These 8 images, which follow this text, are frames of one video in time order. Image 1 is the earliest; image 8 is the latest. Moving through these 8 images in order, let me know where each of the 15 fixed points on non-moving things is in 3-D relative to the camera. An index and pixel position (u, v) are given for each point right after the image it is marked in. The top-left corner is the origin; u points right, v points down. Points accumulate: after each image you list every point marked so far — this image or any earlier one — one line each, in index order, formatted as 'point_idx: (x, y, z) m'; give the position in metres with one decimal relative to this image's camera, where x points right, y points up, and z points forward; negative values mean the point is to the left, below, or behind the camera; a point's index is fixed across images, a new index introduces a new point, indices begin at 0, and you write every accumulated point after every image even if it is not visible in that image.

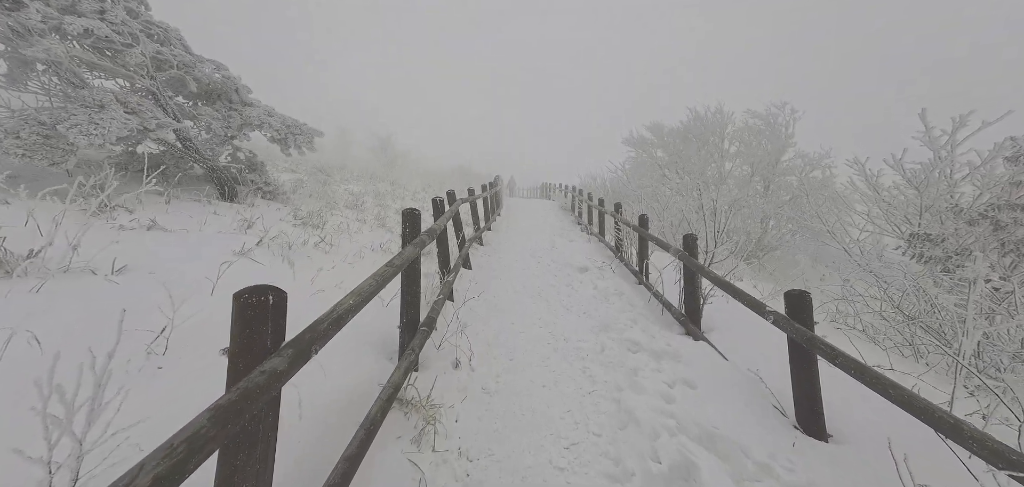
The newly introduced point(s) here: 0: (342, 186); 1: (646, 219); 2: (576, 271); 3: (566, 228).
0: (-5.4, +1.8, +11.9) m
1: (+2.8, +0.5, +7.9) m
2: (+1.4, -0.6, +8.3) m
3: (+2.1, +0.6, +14.4) m
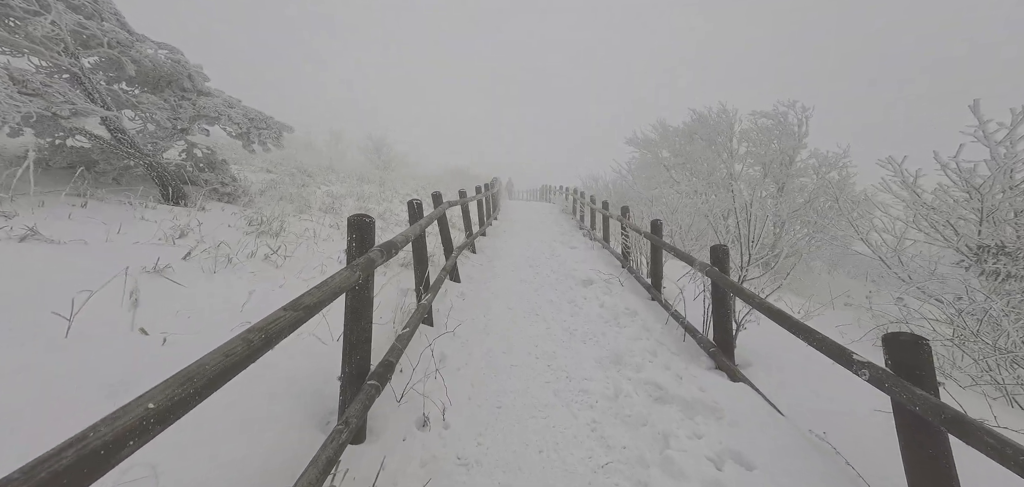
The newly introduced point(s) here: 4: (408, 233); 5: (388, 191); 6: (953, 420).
0: (-5.5, +1.6, +10.9) m
1: (+2.7, +0.3, +6.9) m
2: (+1.3, -0.8, +7.3) m
3: (+1.9, +0.4, +13.5) m
4: (-1.0, +0.1, +3.6) m
5: (-4.8, +1.9, +14.3) m
6: (+2.1, -0.8, +1.8) m
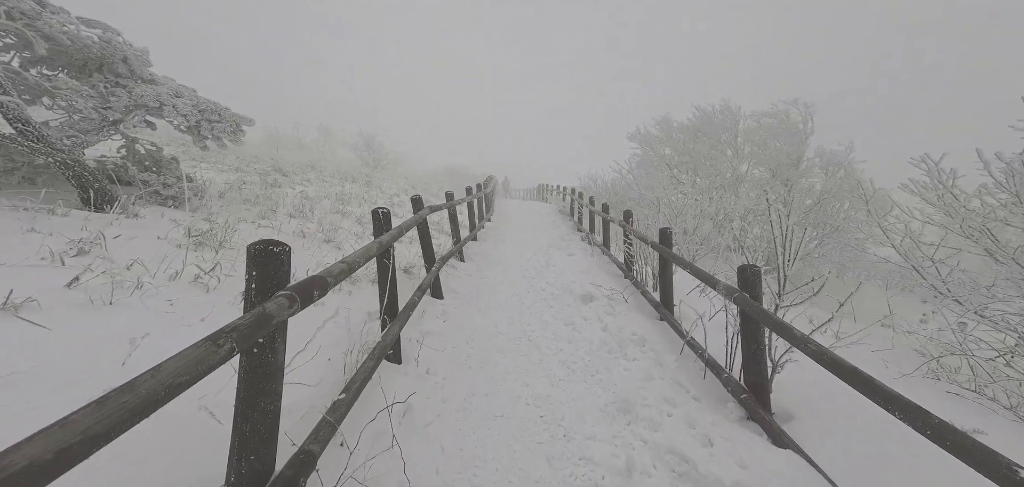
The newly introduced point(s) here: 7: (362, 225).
0: (-5.7, +1.5, +10.0) m
1: (+2.5, +0.2, +6.0) m
2: (+1.1, -1.0, +6.4) m
3: (+1.7, +0.2, +12.6) m
4: (-1.1, -0.1, +2.7) m
5: (-5.0, +1.8, +13.4) m
6: (+2.0, -1.0, +1.0) m
7: (-3.4, +0.4, +8.4) m
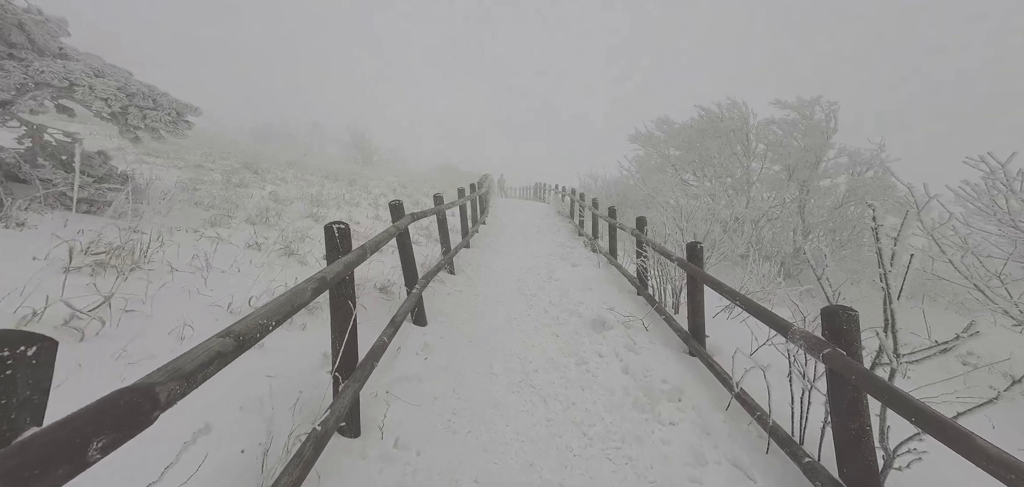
0: (-5.8, +1.3, +8.8) m
1: (+2.5, -0.1, +5.0) m
2: (+1.1, -1.2, +5.4) m
3: (+1.6, 0.0, +11.6) m
4: (-1.1, -0.3, +1.6) m
5: (-5.1, +1.7, +12.2) m
6: (+2.0, -1.3, -0.1) m
7: (-3.4, +0.2, +7.2) m
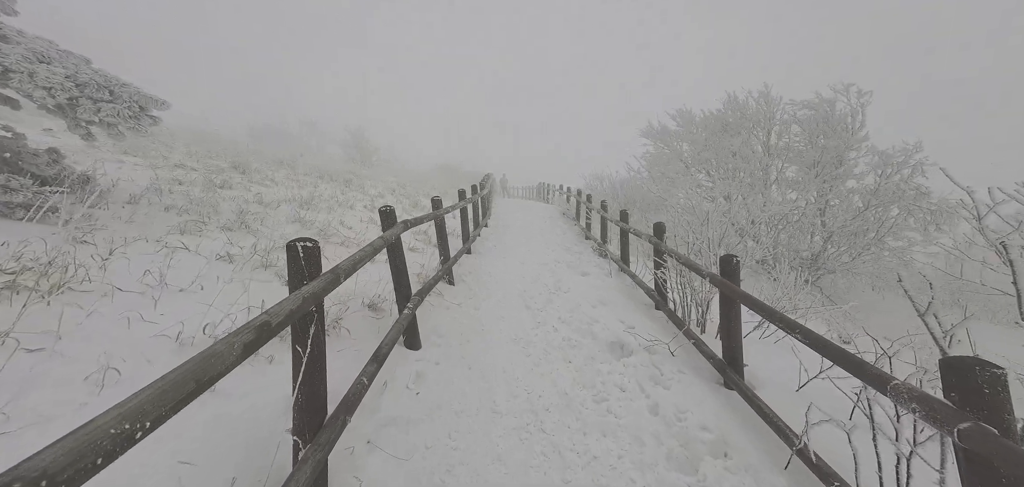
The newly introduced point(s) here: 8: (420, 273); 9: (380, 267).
0: (-5.7, +1.2, +8.2) m
1: (+2.6, -0.2, +4.3) m
2: (+1.2, -1.4, +4.7) m
3: (+1.7, -0.1, +10.9) m
4: (-1.0, -0.5, +0.9) m
5: (-5.0, +1.5, +11.6) m
6: (+2.1, -1.5, -0.7) m
7: (-3.4, 0.0, +6.6) m
8: (-1.7, -0.5, +6.8) m
9: (-2.1, -0.4, +6.2) m
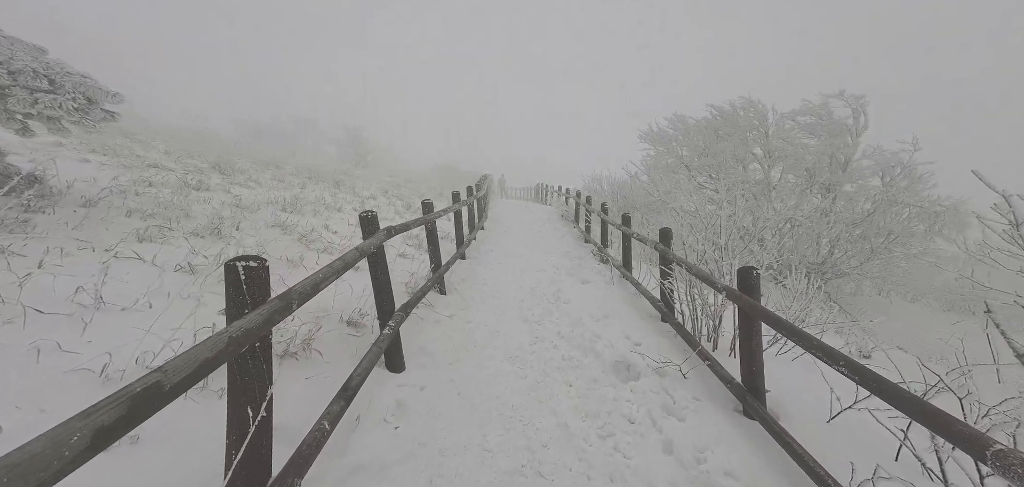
0: (-5.8, +1.1, +7.7) m
1: (+2.5, -0.3, +3.9) m
2: (+1.1, -1.5, +4.2) m
3: (+1.6, -0.3, +10.4) m
4: (-1.1, -0.6, +0.5) m
5: (-5.1, +1.4, +11.1) m
6: (+2.0, -1.6, -1.2) m
7: (-3.4, -0.1, +6.1) m
8: (-1.7, -0.7, +6.3) m
9: (-2.2, -0.5, +5.7) m
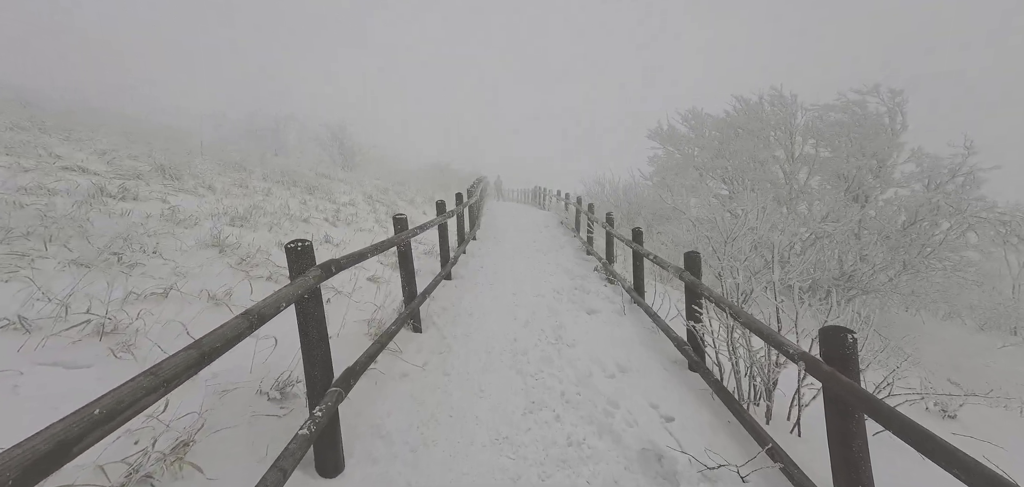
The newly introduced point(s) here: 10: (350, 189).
0: (-5.9, +0.7, +6.4) m
1: (+2.4, -0.7, +2.6) m
2: (+1.0, -1.8, +3.0) m
3: (+1.5, -0.6, +9.2) m
4: (-1.2, -0.9, -0.8) m
5: (-5.3, +1.1, +9.8) m
6: (+1.9, -1.9, -2.4) m
7: (-3.5, -0.4, +4.8) m
8: (-1.9, -1.0, +5.0) m
9: (-2.3, -0.8, +4.4) m
10: (-6.7, +2.3, +15.8) m
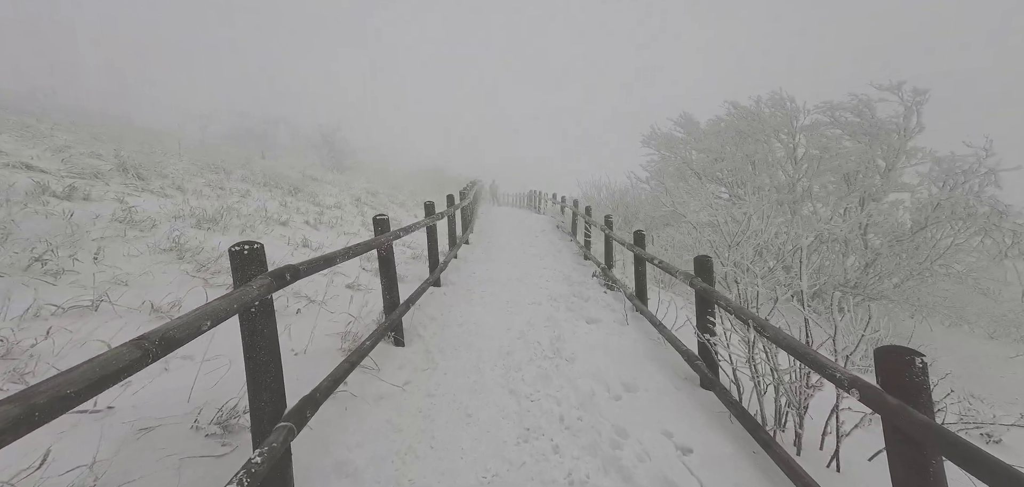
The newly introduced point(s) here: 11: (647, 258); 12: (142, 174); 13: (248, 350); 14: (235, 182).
0: (-6.0, +0.7, +5.8) m
1: (+2.3, -0.7, +2.1) m
2: (+0.9, -1.9, +2.5) m
3: (+1.3, -0.7, +8.7) m
4: (-1.2, -0.9, -1.3) m
5: (-5.4, +1.0, +9.3) m
6: (+2.0, -1.9, -3.0) m
7: (-3.6, -0.5, +4.3) m
8: (-1.9, -1.0, +4.5) m
9: (-2.4, -0.9, +3.9) m
10: (-7.0, +2.1, +15.3) m
11: (+2.4, -0.3, +6.6) m
12: (-7.4, +1.4, +7.5) m
13: (-1.7, -0.7, +2.3) m
14: (-7.4, +1.7, +10.2) m
